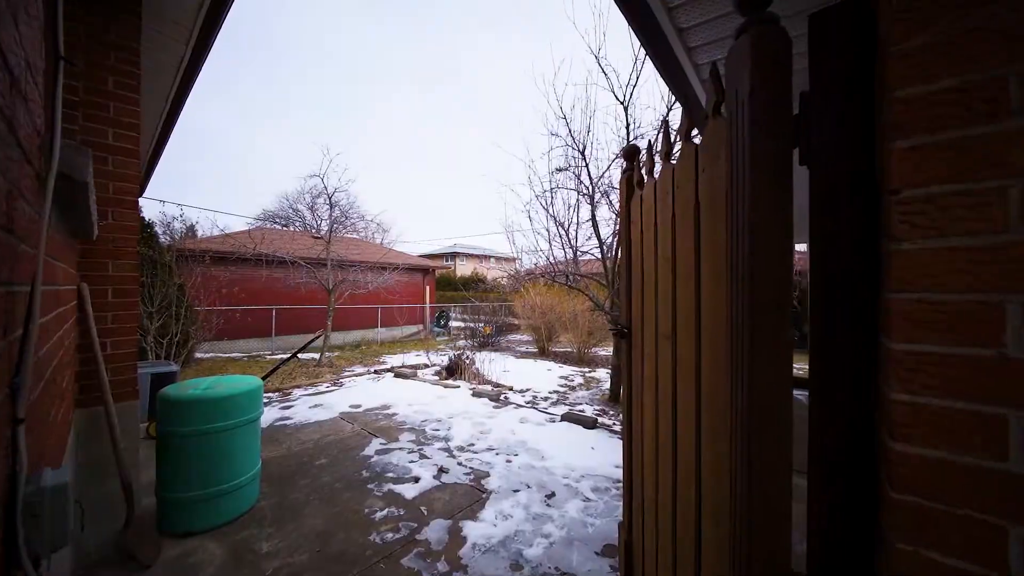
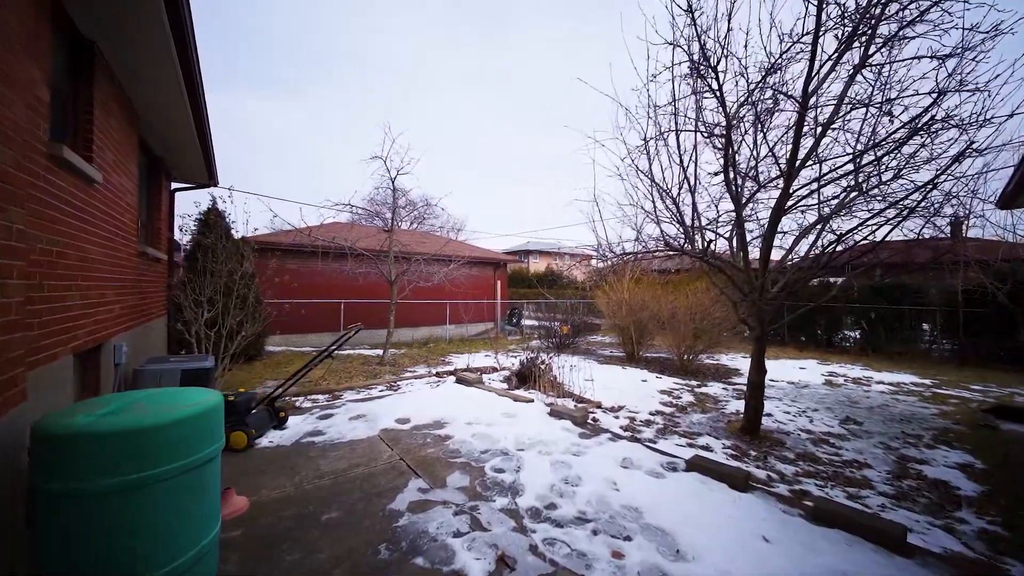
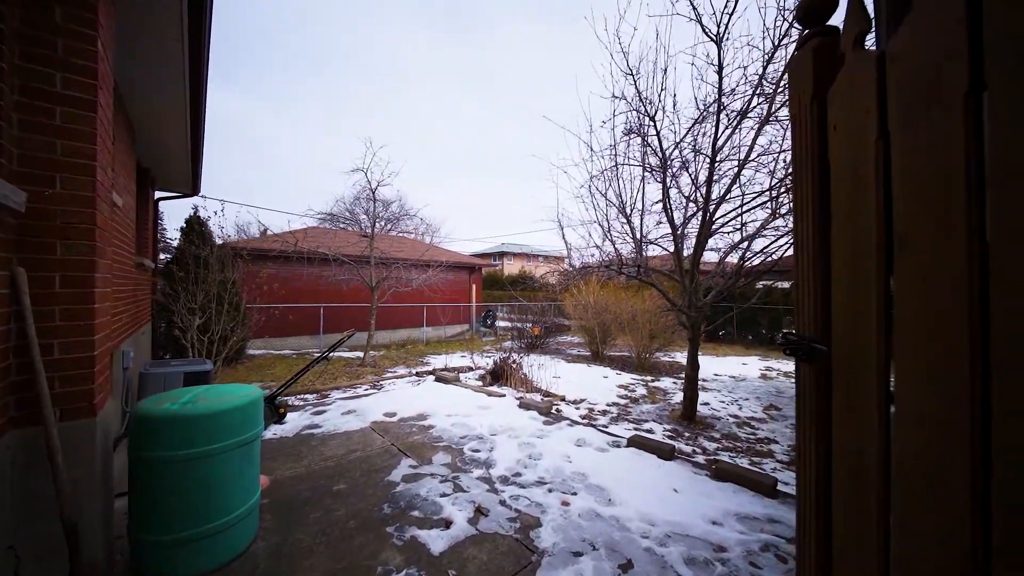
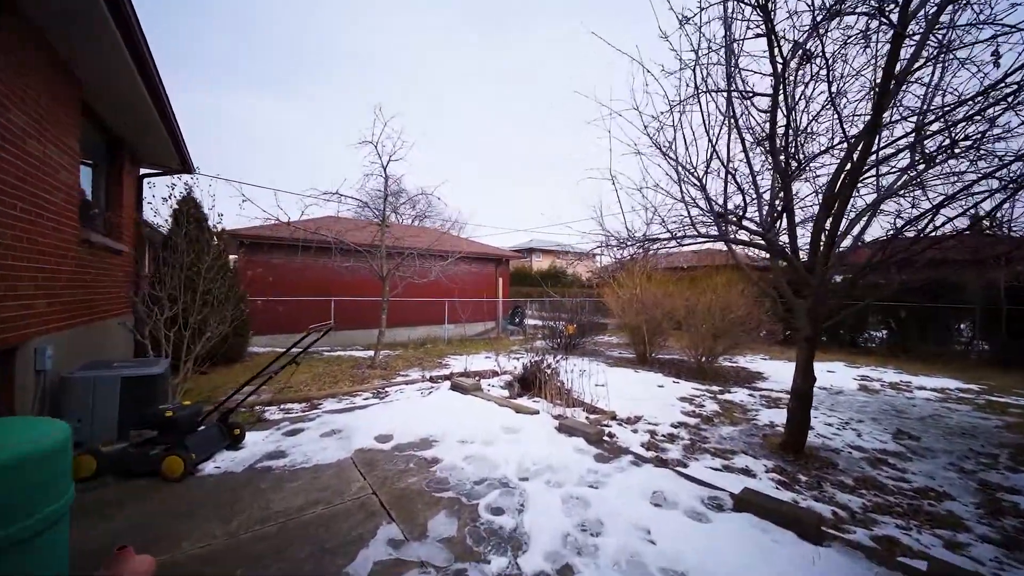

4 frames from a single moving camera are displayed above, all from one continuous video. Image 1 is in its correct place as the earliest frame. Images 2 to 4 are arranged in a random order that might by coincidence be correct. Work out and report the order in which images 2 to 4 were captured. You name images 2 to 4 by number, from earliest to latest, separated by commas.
3, 2, 4
